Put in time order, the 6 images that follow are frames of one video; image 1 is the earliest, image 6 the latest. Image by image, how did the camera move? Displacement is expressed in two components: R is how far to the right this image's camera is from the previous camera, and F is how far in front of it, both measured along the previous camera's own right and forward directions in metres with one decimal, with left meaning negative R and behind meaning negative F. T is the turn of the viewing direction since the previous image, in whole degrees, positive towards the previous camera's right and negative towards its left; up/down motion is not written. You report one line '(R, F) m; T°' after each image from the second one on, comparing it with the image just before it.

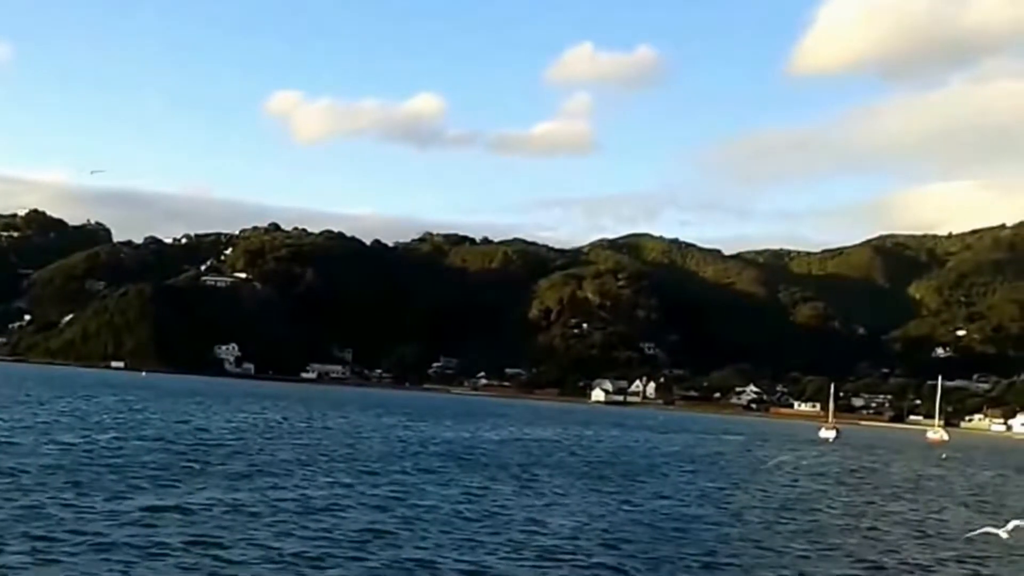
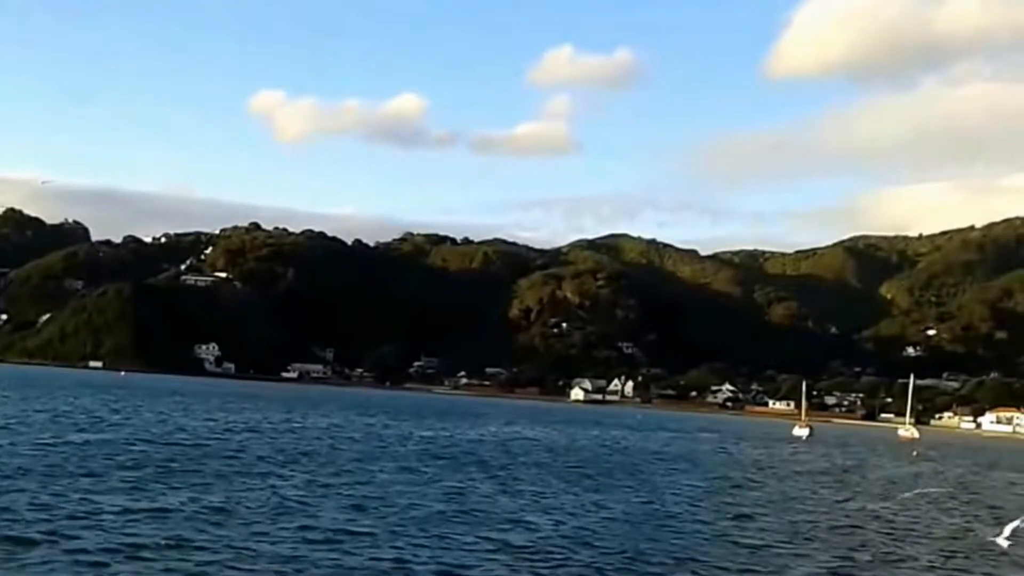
(+0.6, 0.0) m; 0°
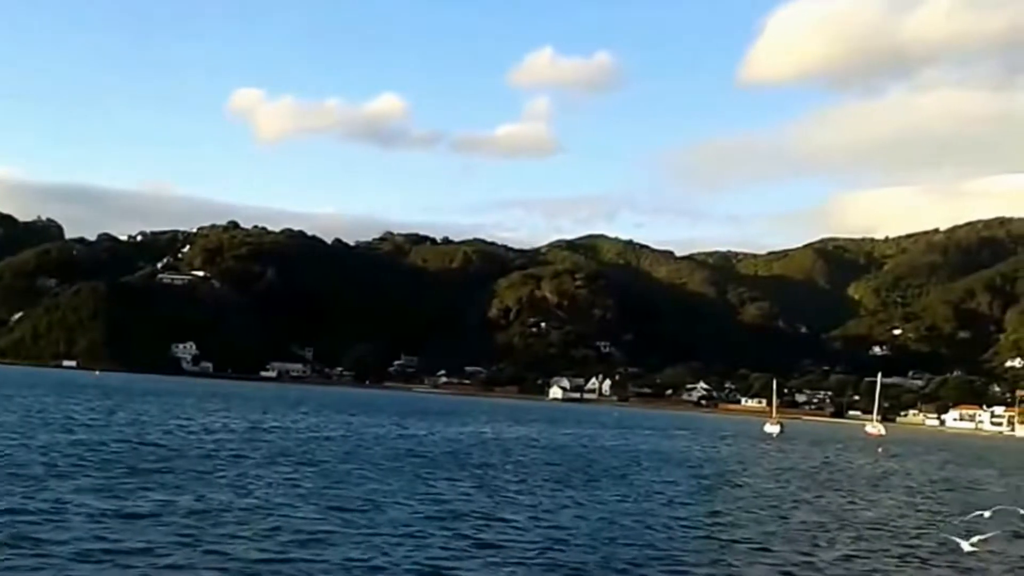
(0.0, -0.9) m; +1°
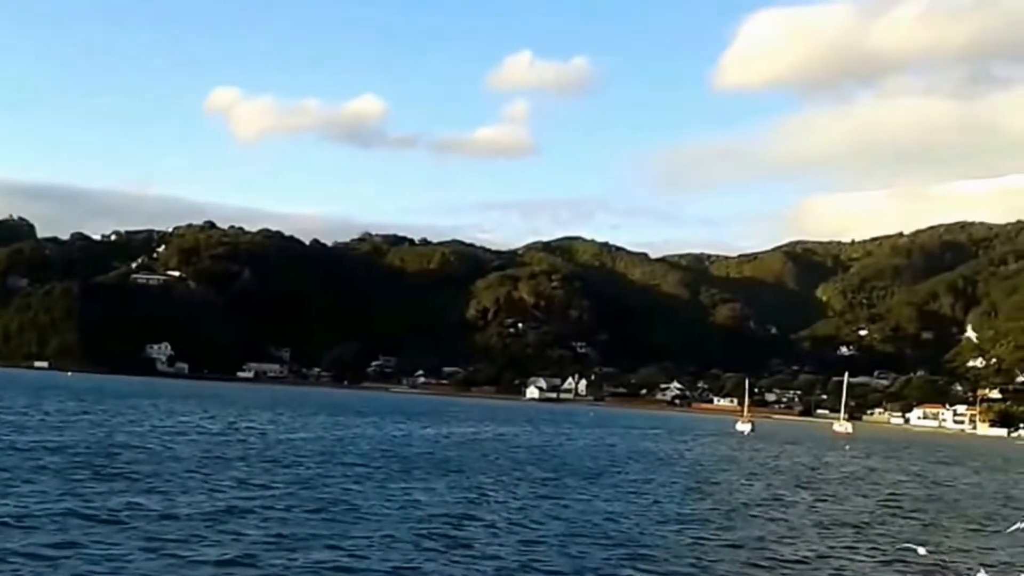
(-0.1, -0.9) m; +1°
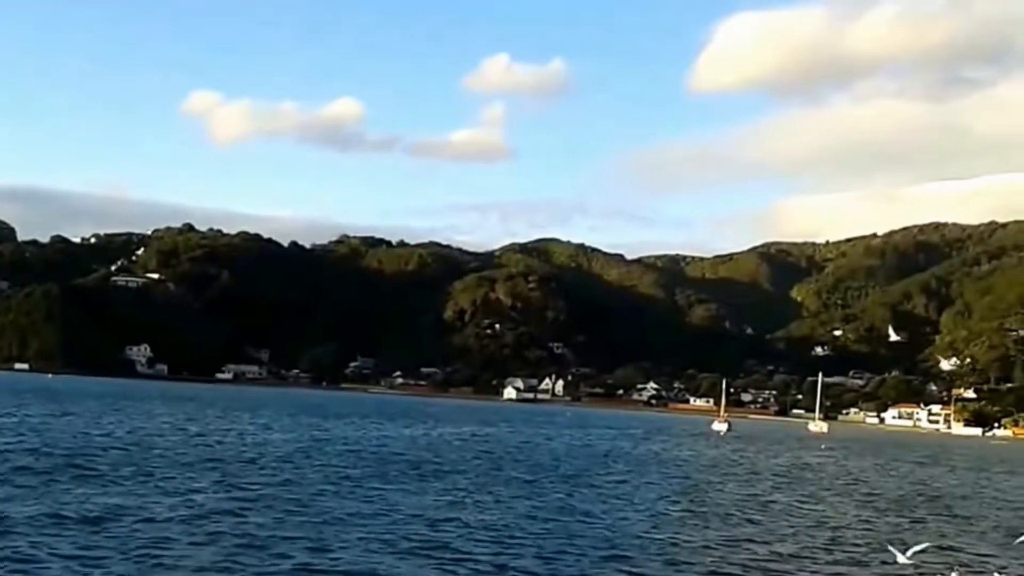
(+0.1, 0.0) m; +1°
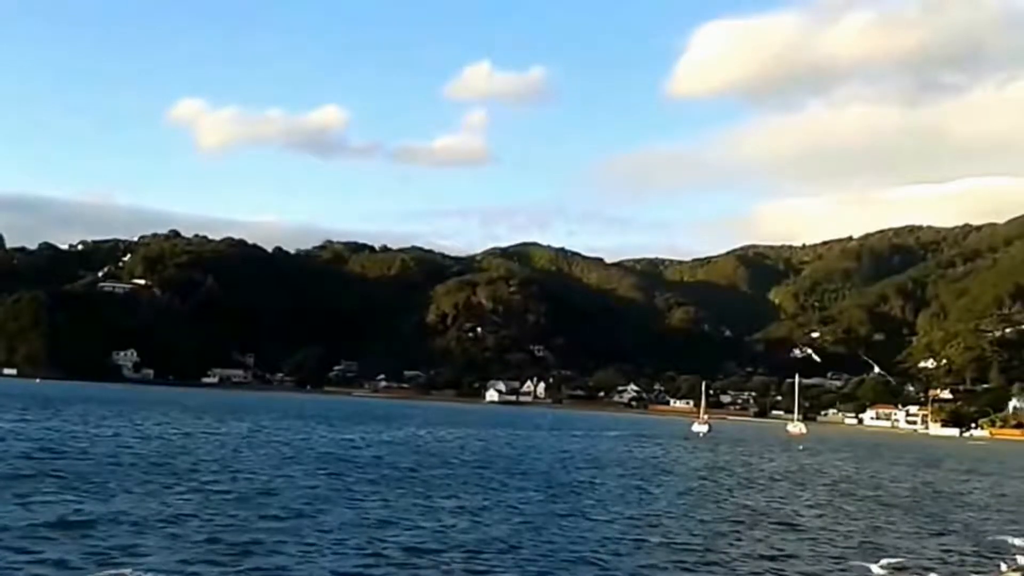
(+0.2, -0.3) m; +1°
